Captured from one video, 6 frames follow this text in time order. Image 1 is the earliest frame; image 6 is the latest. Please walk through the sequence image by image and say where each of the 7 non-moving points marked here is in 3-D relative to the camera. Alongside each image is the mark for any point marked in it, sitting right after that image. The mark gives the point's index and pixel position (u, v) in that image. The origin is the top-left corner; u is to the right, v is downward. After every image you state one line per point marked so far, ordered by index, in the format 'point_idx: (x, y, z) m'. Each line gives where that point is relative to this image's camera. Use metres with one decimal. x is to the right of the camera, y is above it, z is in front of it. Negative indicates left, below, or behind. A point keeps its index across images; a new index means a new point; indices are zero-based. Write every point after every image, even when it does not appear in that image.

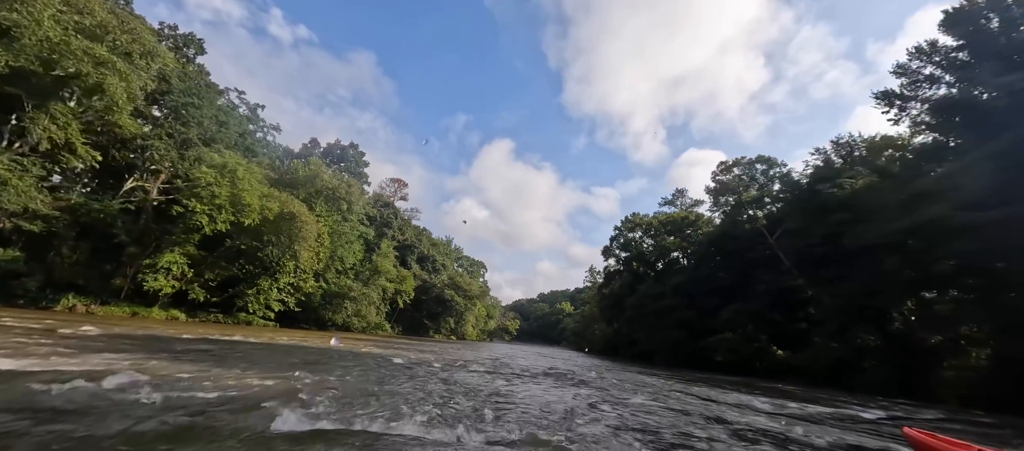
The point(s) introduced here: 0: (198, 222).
0: (-14.8, +0.2, +18.2) m
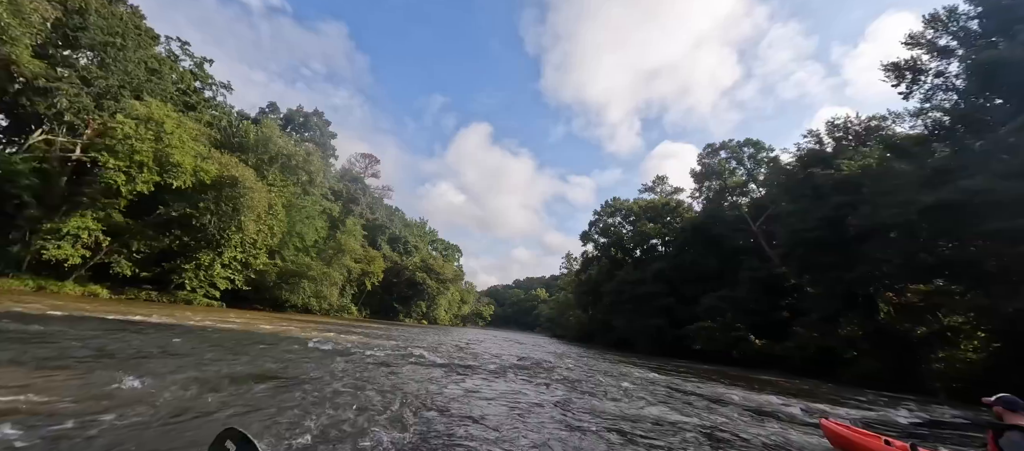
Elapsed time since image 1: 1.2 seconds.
0: (-15.9, +1.8, +15.4) m
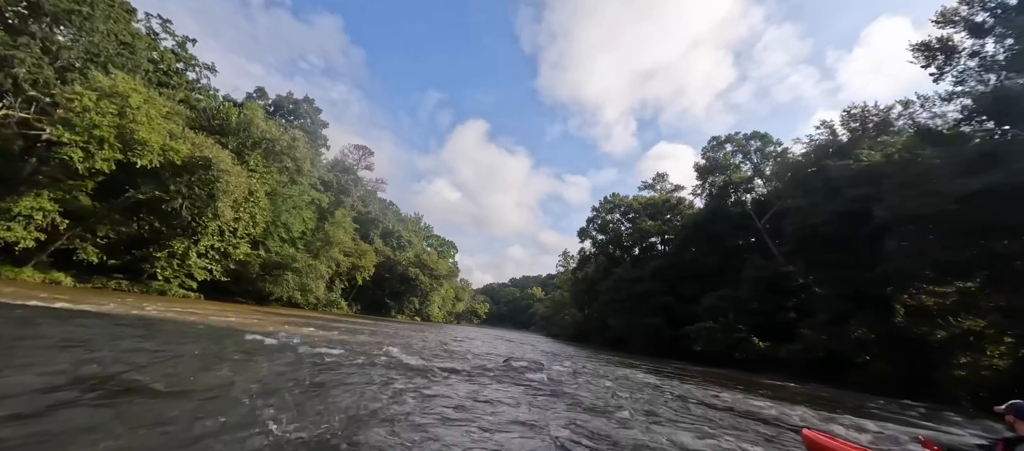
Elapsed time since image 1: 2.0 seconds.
0: (-16.2, +2.5, +14.0) m
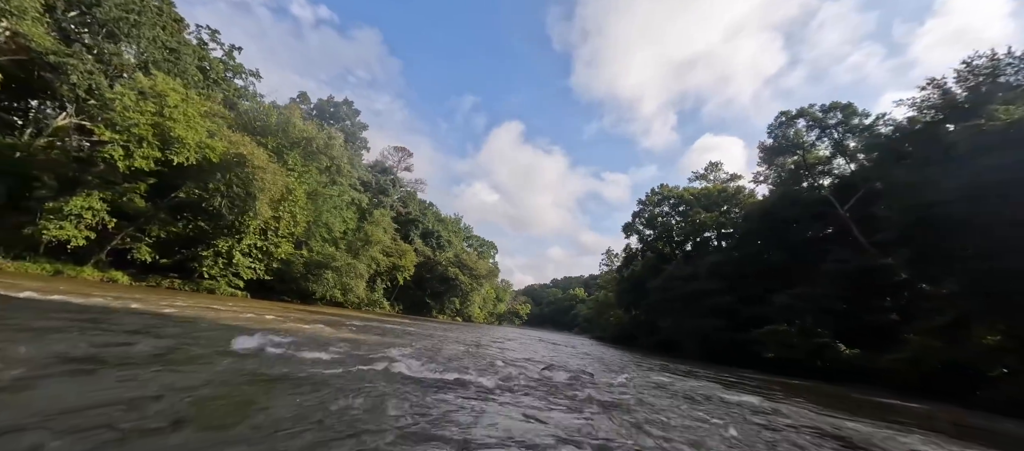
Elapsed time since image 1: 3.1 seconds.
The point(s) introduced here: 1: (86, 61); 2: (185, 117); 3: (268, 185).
0: (-14.8, +2.6, +14.3) m
1: (-18.4, +7.1, +16.7) m
2: (-13.7, +4.5, +16.1) m
3: (-11.9, +2.0, +19.0) m
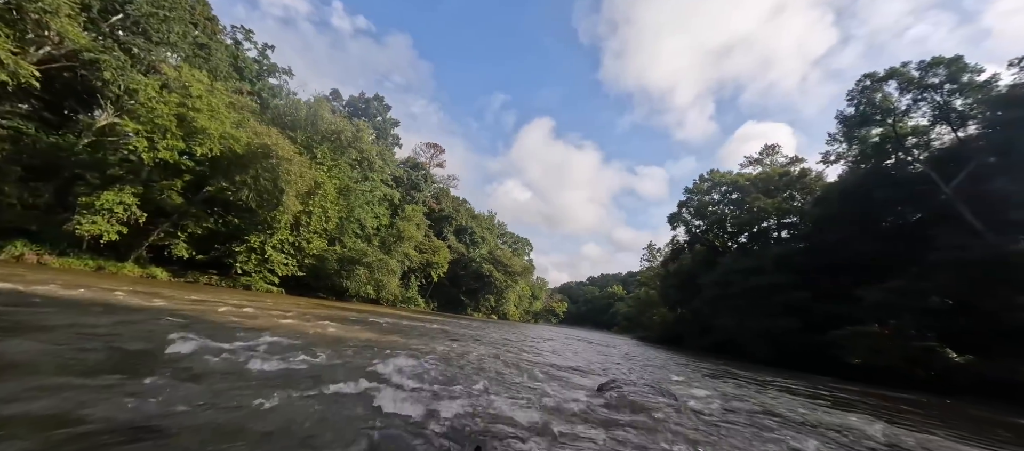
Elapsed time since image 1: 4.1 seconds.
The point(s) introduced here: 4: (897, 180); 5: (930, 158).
0: (-13.6, +2.8, +14.0) m
1: (-17.0, +7.3, +16.7) m
2: (-12.3, +4.7, +15.7) m
3: (-10.3, +2.3, +18.5) m
4: (+18.2, +2.0, +18.8) m
5: (+19.6, +3.1, +18.4) m
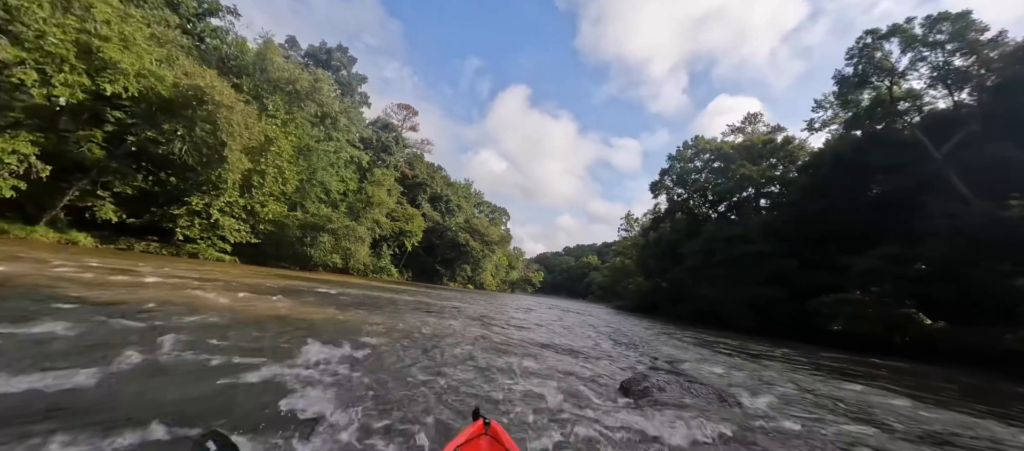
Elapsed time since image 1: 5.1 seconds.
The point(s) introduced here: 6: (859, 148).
0: (-14.2, +4.2, +11.2) m
1: (-17.7, +8.8, +13.4) m
2: (-13.0, +6.2, +12.8) m
3: (-11.2, +4.0, +15.9) m
4: (+17.2, +3.6, +18.0) m
5: (+18.7, +4.7, +17.6) m
6: (+17.4, +3.9, +19.4) m
